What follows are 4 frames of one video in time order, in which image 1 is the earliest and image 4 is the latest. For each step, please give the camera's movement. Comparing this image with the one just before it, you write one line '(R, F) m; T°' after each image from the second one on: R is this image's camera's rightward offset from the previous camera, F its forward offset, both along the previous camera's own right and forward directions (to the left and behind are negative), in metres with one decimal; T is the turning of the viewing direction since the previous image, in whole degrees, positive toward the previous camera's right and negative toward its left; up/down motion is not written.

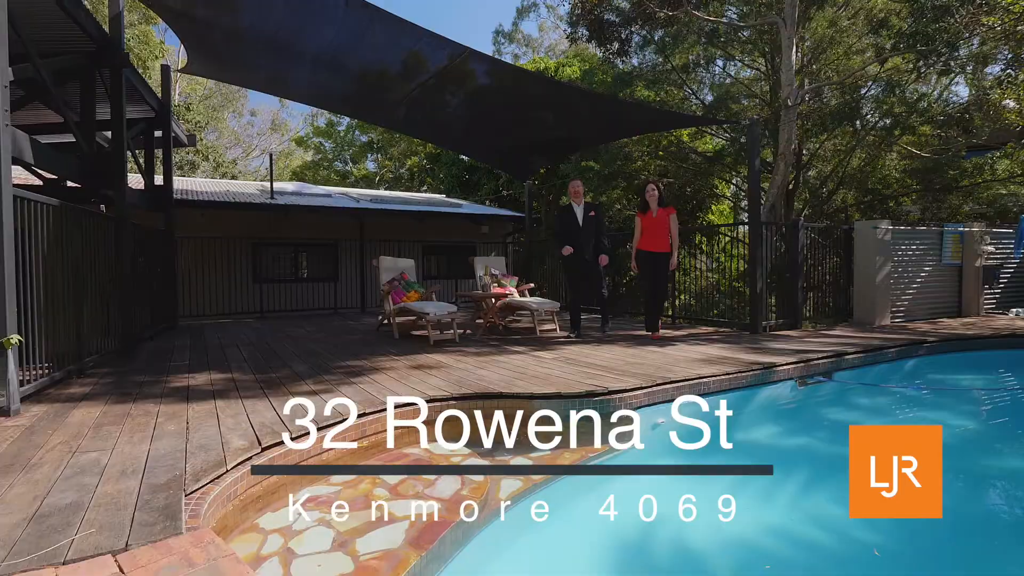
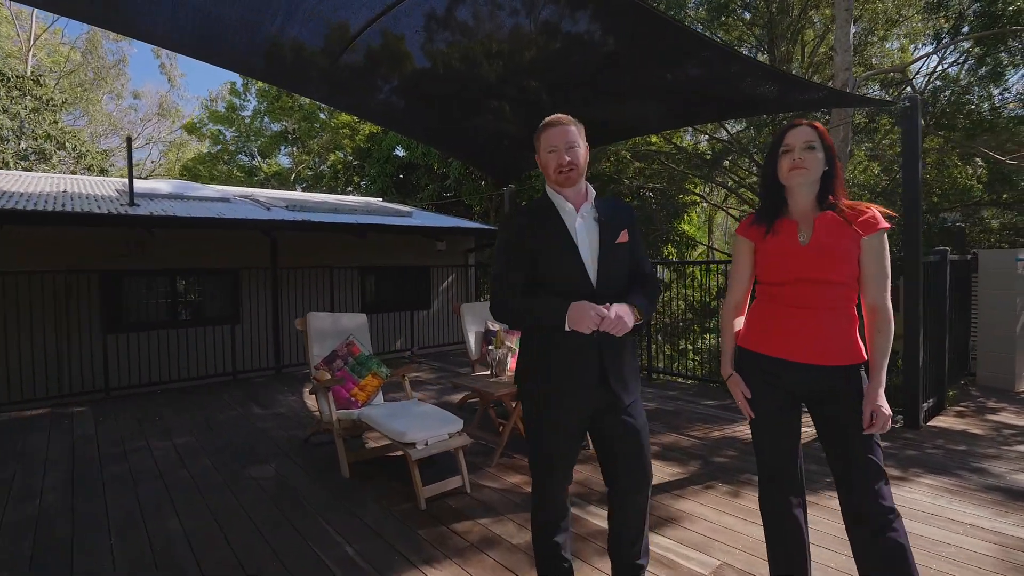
(-0.8, +2.7) m; +8°
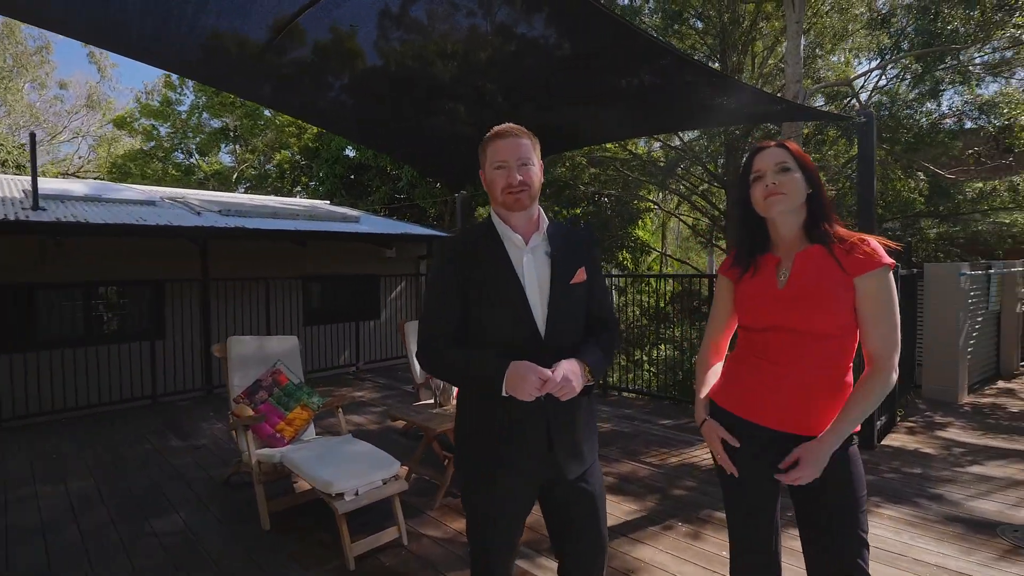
(+0.1, +0.3) m; +5°
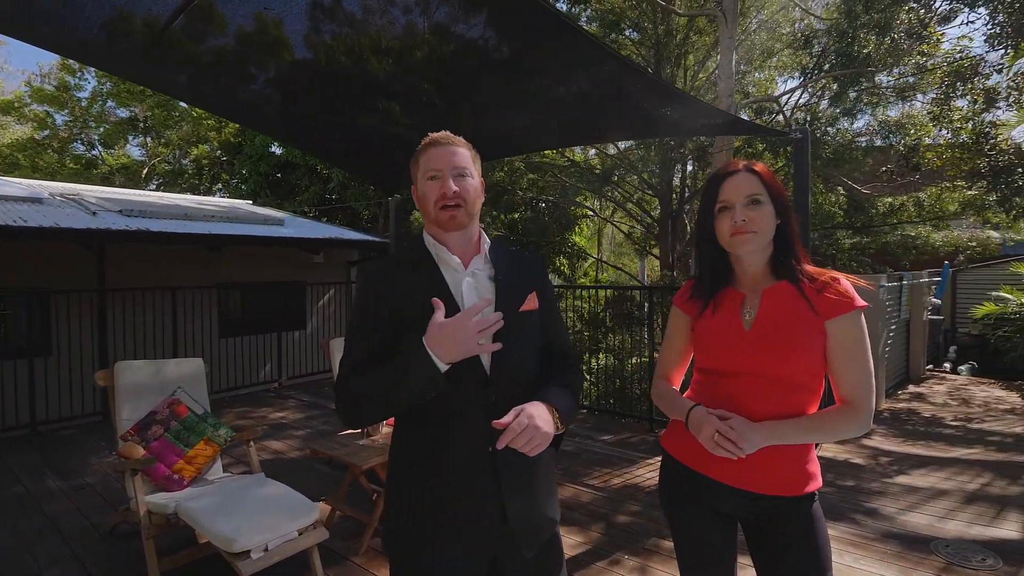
(0.0, +0.2) m; +7°
